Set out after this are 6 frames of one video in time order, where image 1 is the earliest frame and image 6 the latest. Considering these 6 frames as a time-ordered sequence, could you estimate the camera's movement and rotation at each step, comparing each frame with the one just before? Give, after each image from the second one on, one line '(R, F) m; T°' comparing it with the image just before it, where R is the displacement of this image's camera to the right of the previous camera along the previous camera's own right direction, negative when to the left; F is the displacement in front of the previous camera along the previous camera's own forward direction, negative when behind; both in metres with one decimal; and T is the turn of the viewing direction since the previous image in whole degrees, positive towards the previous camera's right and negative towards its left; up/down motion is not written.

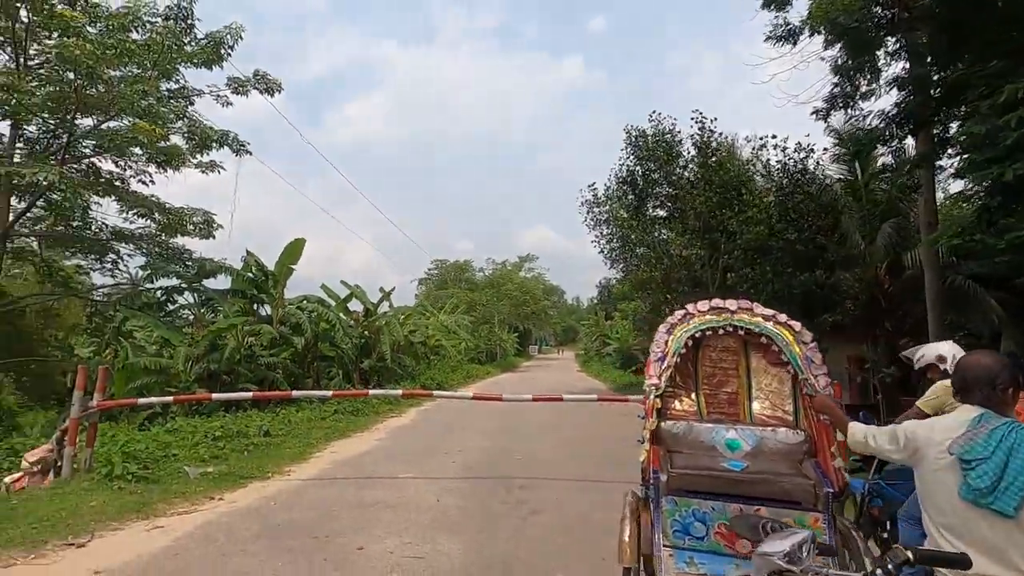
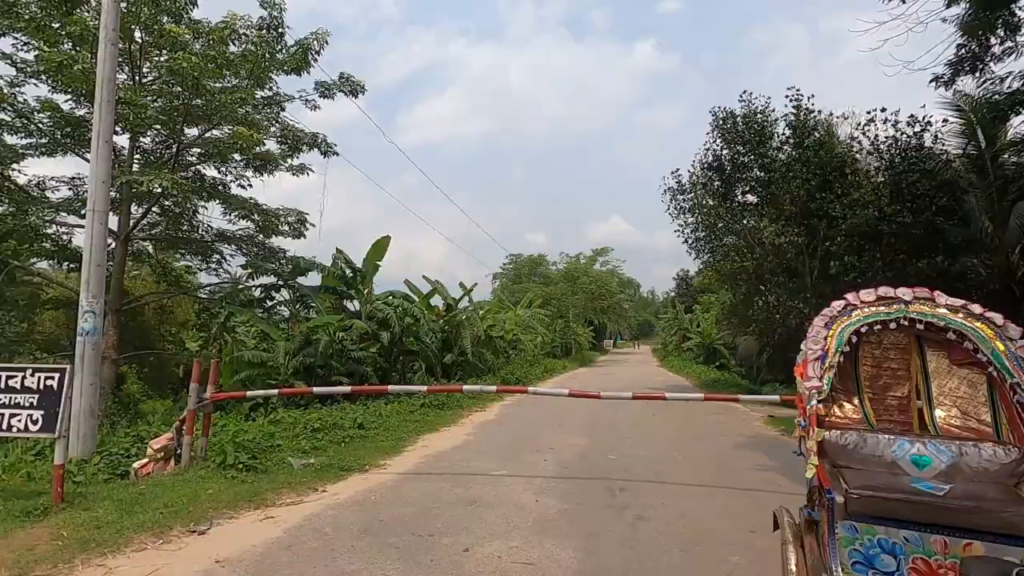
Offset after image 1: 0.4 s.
(-0.3, +0.2) m; -8°
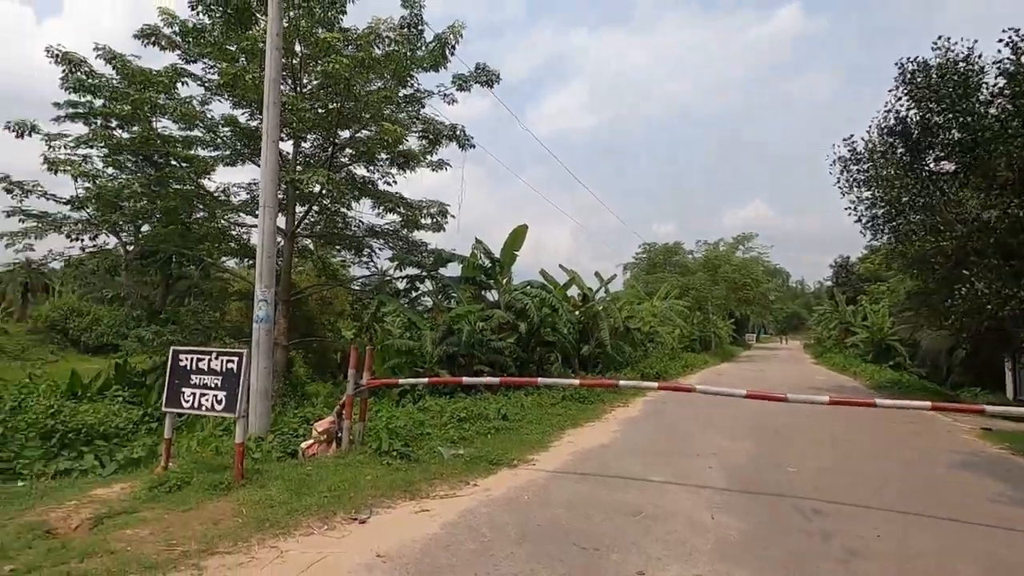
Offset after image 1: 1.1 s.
(-0.3, +0.5) m; -14°
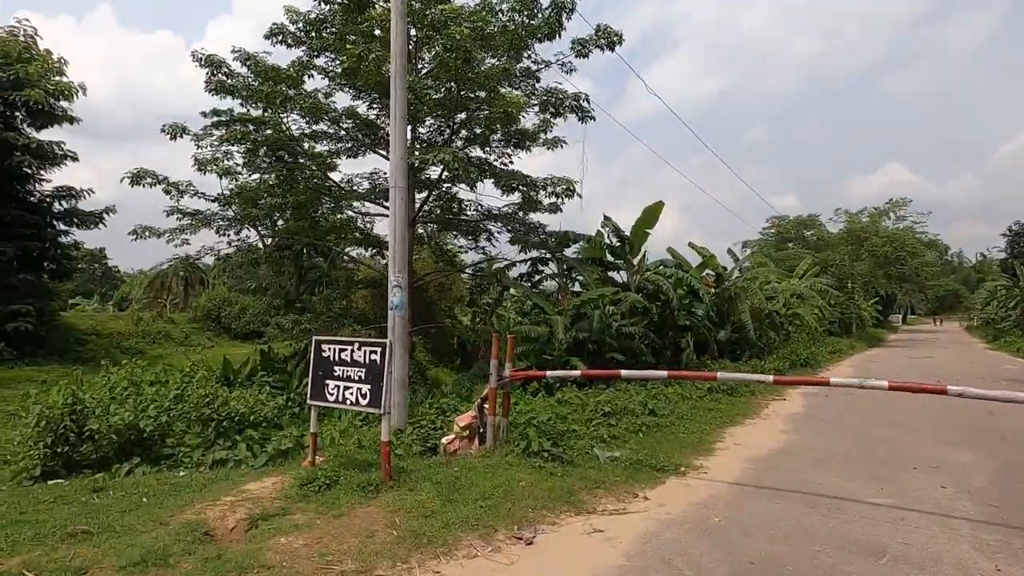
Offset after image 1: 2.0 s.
(-0.5, +0.7) m; -11°
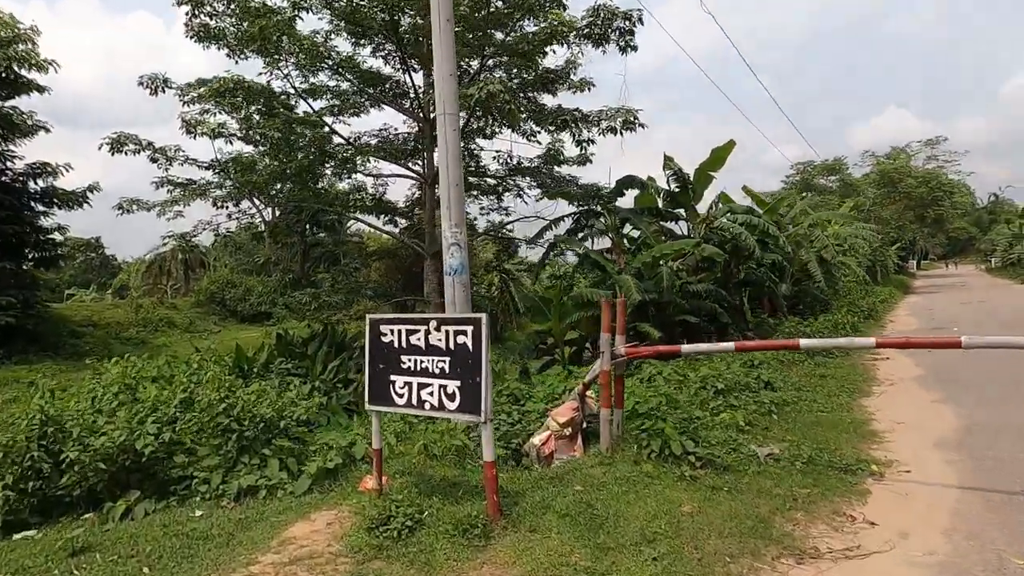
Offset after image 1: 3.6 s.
(-0.8, +1.4) m; 0°
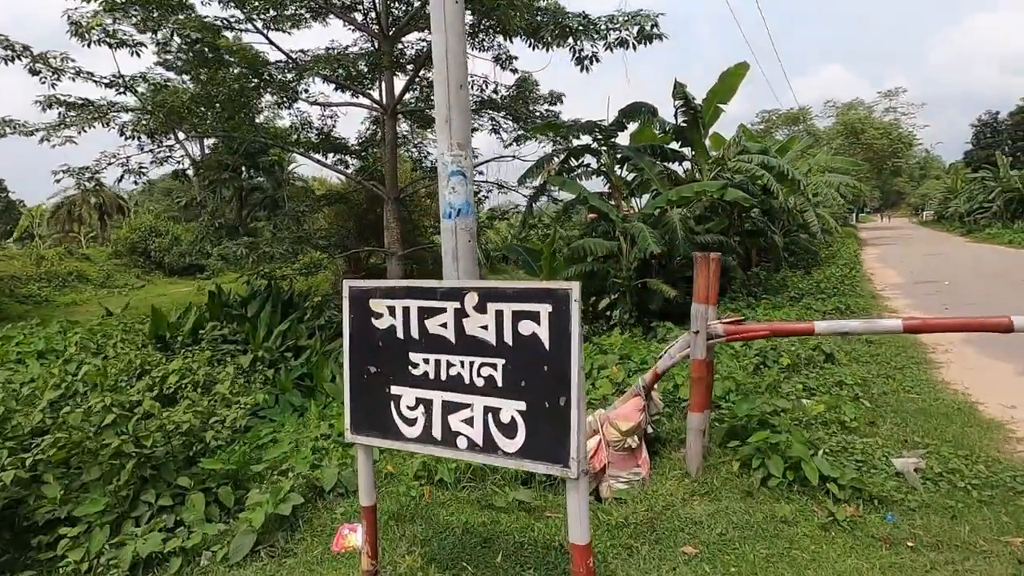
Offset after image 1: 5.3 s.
(-0.5, +1.4) m; +5°
